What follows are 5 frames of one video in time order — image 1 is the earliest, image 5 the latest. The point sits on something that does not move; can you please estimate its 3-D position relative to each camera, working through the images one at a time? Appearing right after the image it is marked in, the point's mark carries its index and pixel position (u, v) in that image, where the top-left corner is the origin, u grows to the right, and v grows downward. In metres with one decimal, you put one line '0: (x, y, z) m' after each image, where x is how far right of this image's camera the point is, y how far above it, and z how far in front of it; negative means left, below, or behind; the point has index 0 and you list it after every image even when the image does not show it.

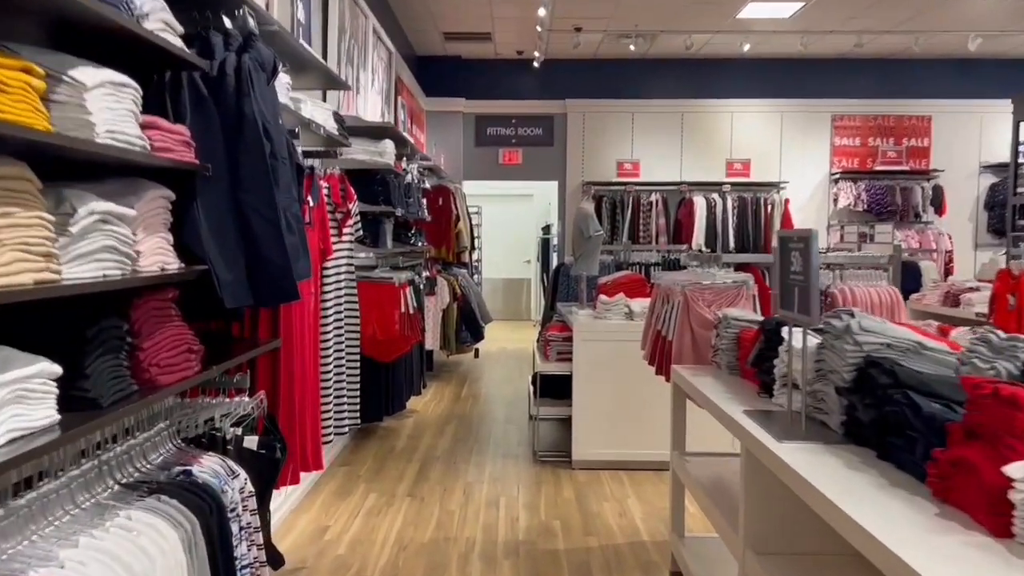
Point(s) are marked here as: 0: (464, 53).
0: (-0.5, +2.6, +9.2) m
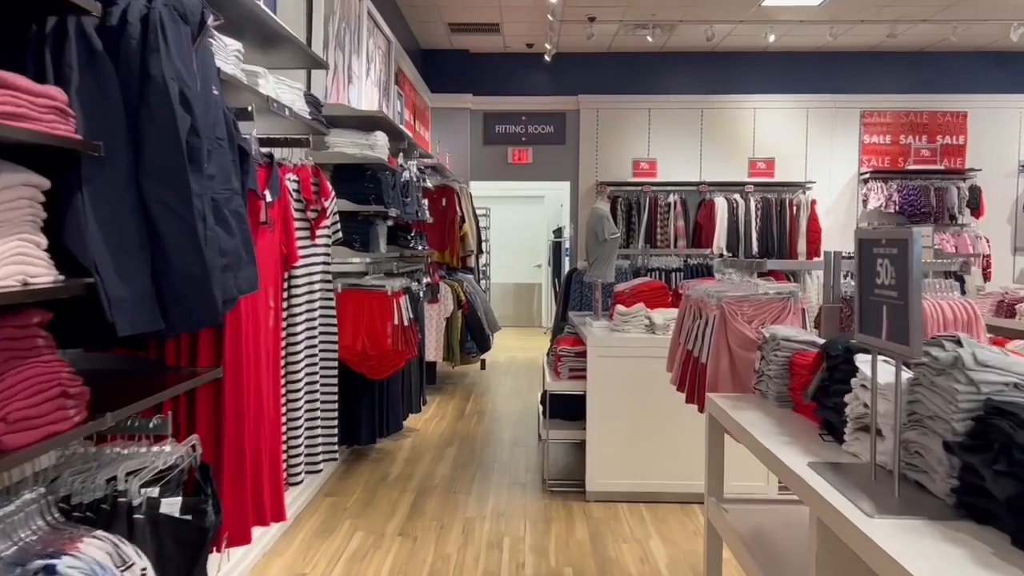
0: (-0.4, +2.5, +8.8) m
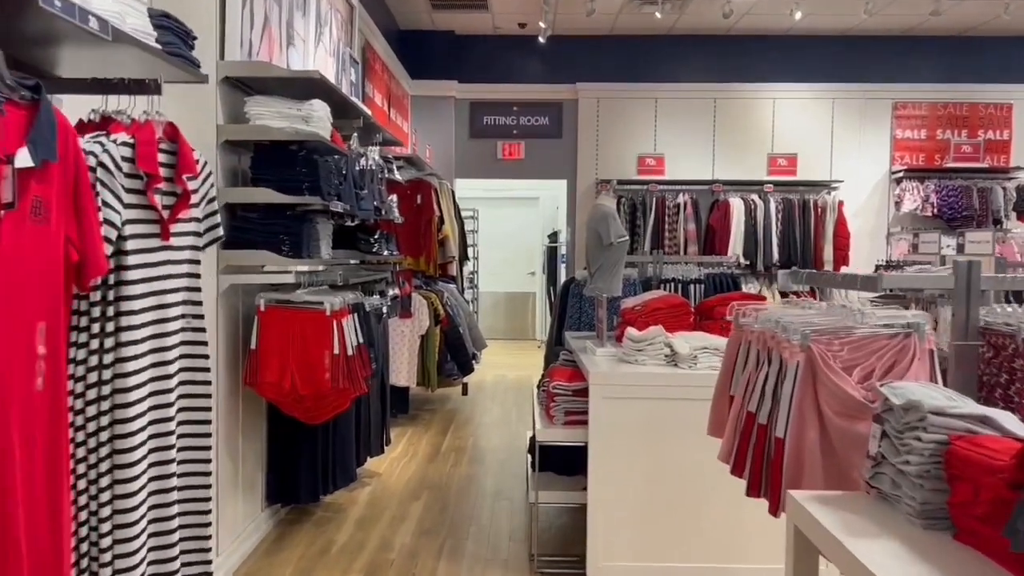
0: (-0.5, +2.4, +7.8) m
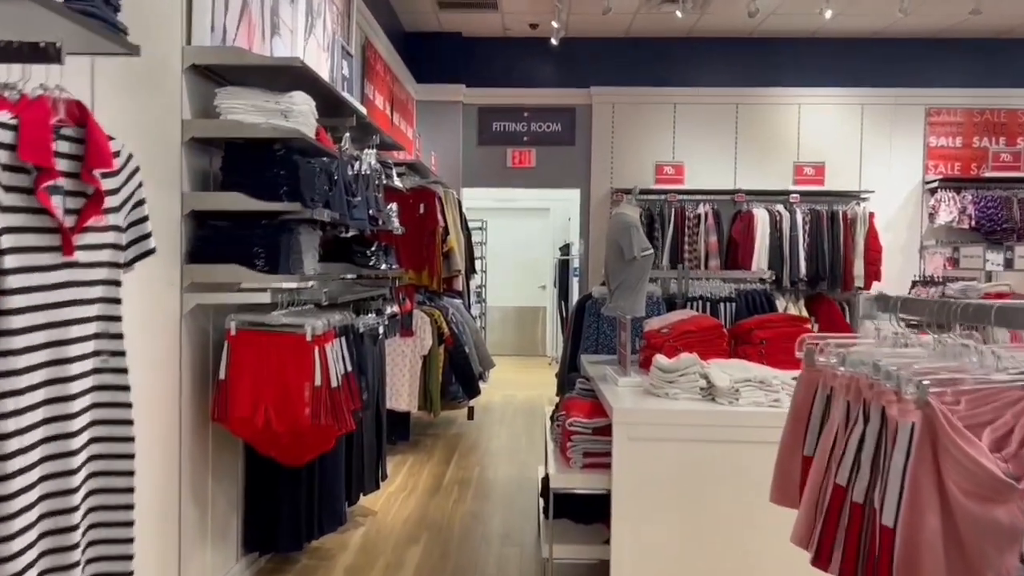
0: (-0.4, +2.3, +7.4) m
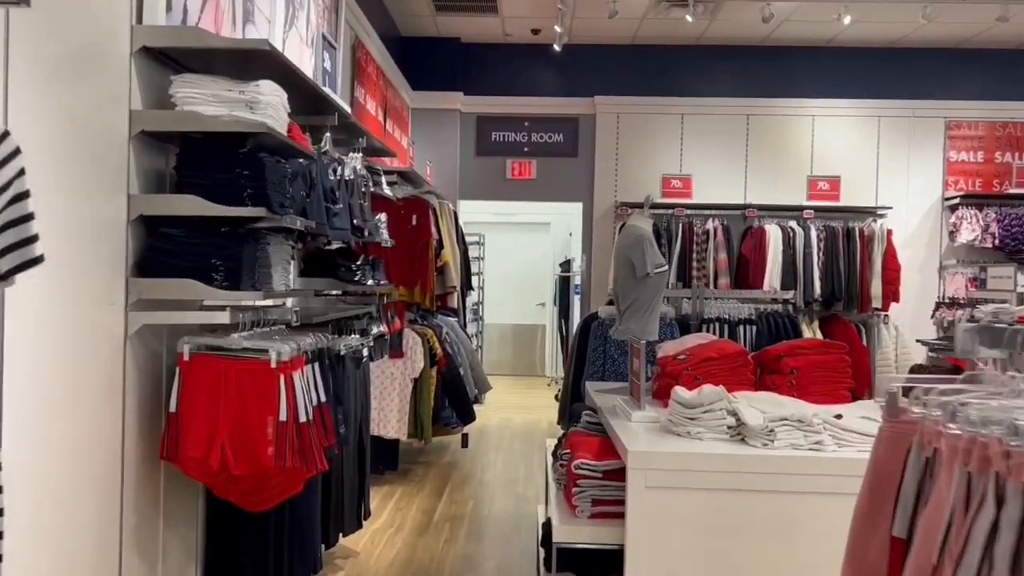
0: (-0.4, +2.1, +7.1) m
